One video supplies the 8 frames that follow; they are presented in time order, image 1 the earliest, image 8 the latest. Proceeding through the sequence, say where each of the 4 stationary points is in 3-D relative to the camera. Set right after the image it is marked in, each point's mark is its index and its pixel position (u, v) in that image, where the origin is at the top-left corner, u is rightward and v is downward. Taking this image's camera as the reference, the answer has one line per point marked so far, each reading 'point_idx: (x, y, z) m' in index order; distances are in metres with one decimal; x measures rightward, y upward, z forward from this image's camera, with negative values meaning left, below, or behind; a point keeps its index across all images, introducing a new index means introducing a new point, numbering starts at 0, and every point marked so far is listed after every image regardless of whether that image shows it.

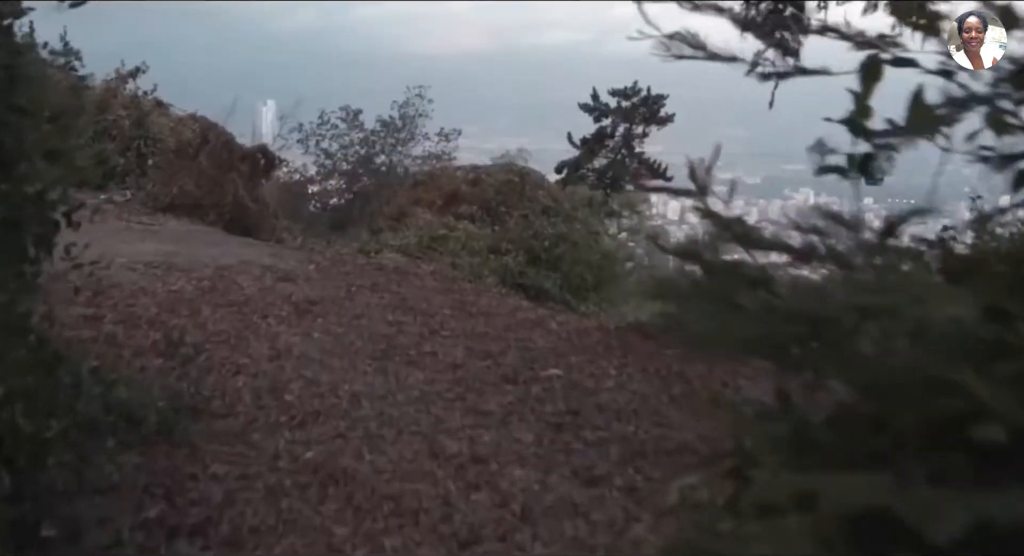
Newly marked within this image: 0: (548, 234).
0: (+0.2, +0.3, +9.9) m
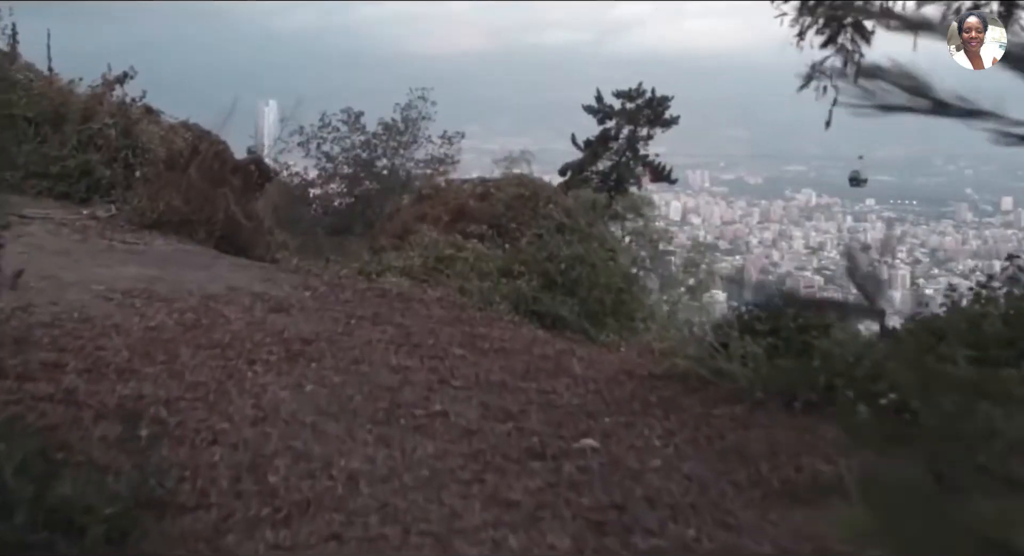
0: (+0.3, +0.1, +9.2) m
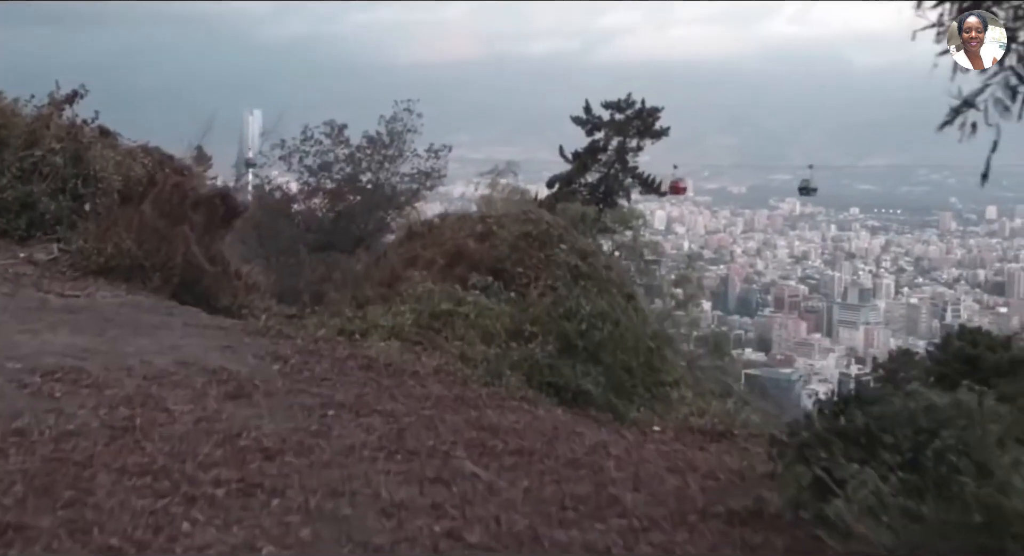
0: (+0.3, -0.2, +7.7) m
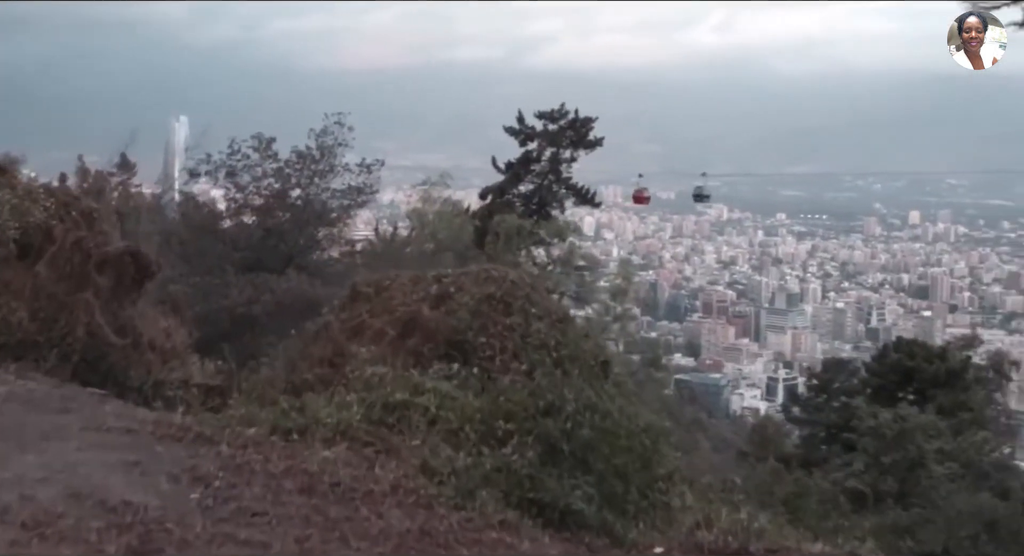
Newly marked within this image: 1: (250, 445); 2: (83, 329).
0: (+0.2, -0.5, +6.4) m
1: (-1.0, -0.6, +6.2) m
2: (-2.1, -0.3, +7.7) m
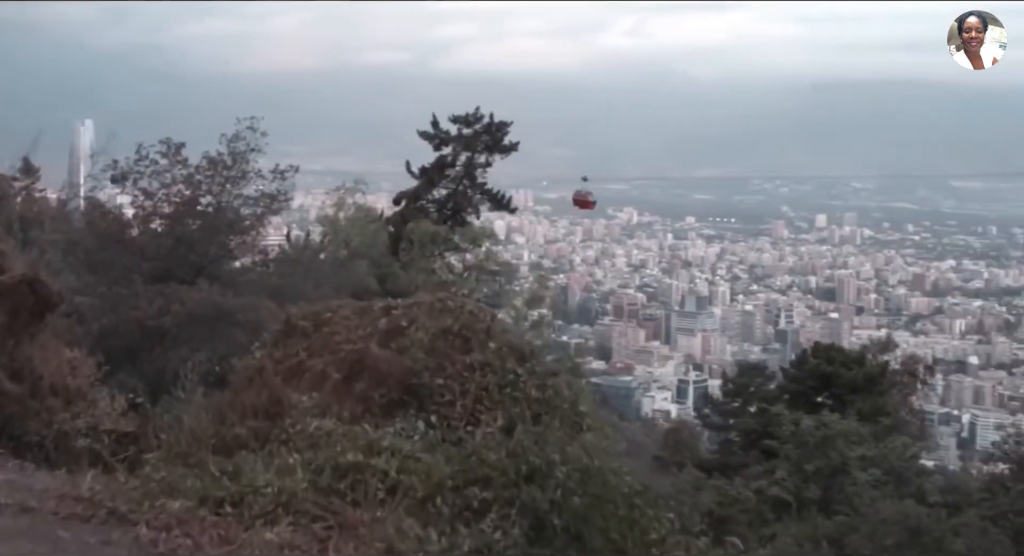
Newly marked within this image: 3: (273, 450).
0: (+0.1, -0.6, +5.4) m
1: (-1.1, -0.8, +5.1) m
2: (-2.2, -0.4, +6.6) m
3: (-0.9, -0.6, +6.0) m
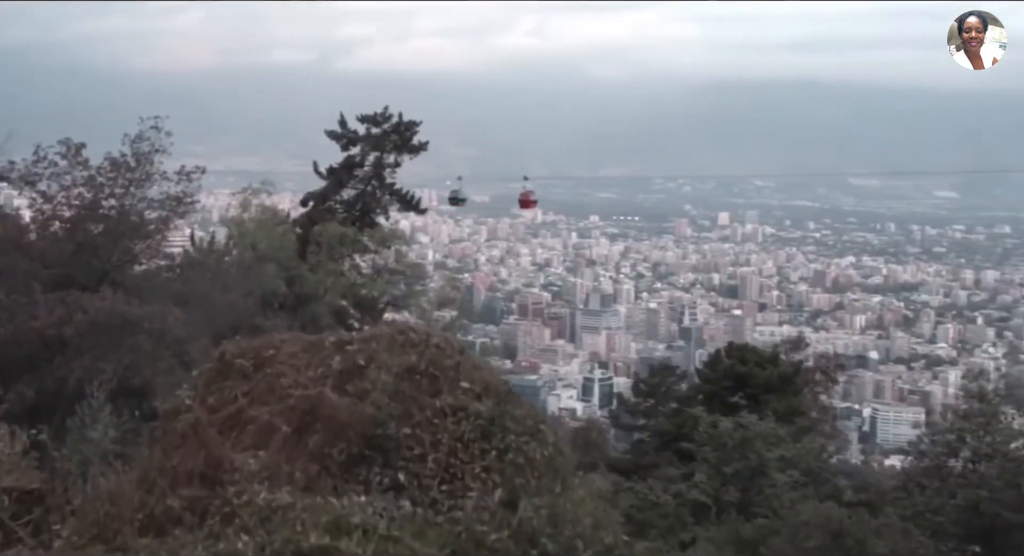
0: (+0.2, -0.7, +4.4) m
1: (-1.1, -0.9, +4.0) m
2: (-2.3, -0.5, +5.4) m
3: (-0.9, -0.8, +4.9) m
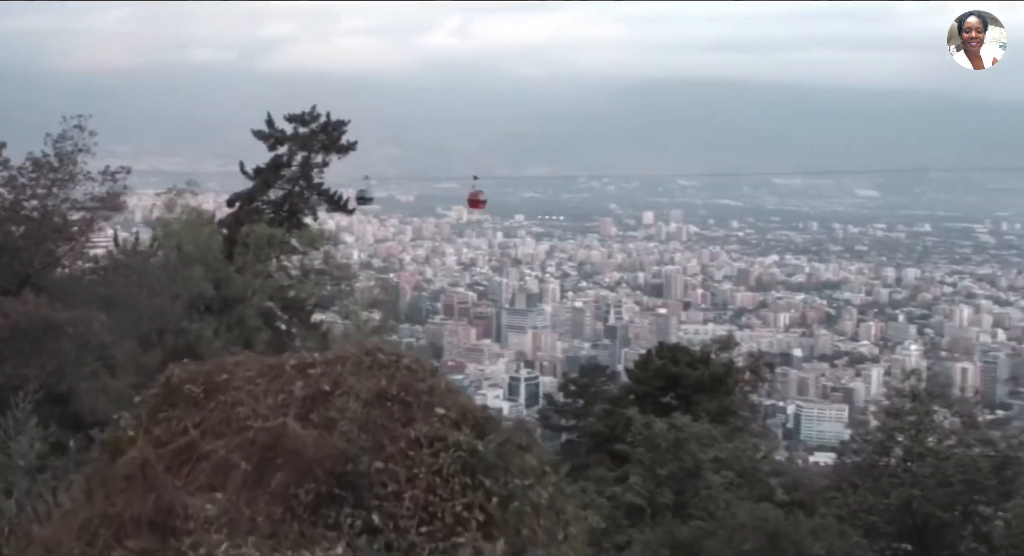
0: (+0.2, -0.8, +3.8) m
1: (-1.0, -1.0, +3.4) m
2: (-2.3, -0.6, +4.7) m
3: (-0.9, -0.8, +4.2) m
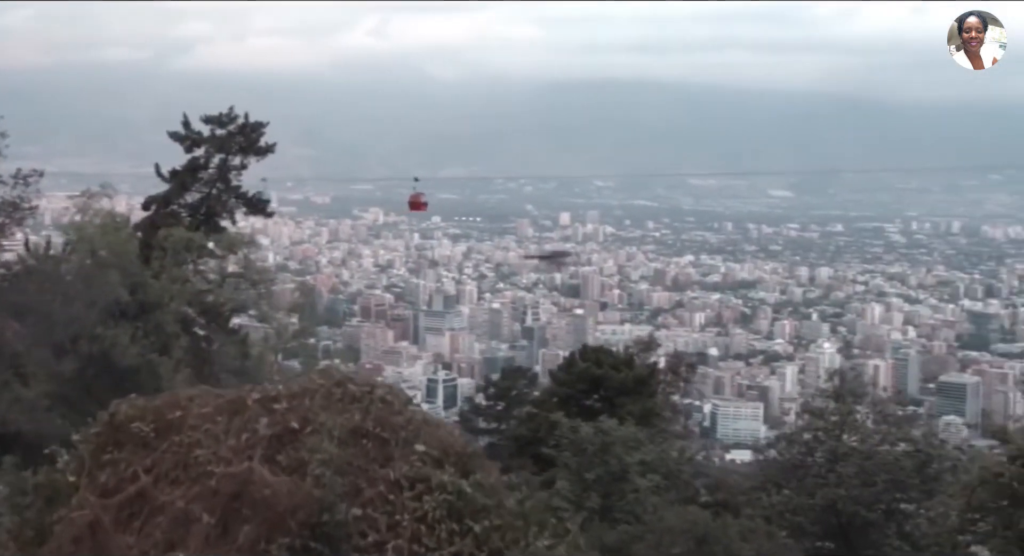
0: (+0.2, -0.9, +3.2) m
1: (-0.9, -1.0, +2.8) m
2: (-2.3, -0.7, +4.0) m
3: (-0.9, -0.9, +3.6) m
